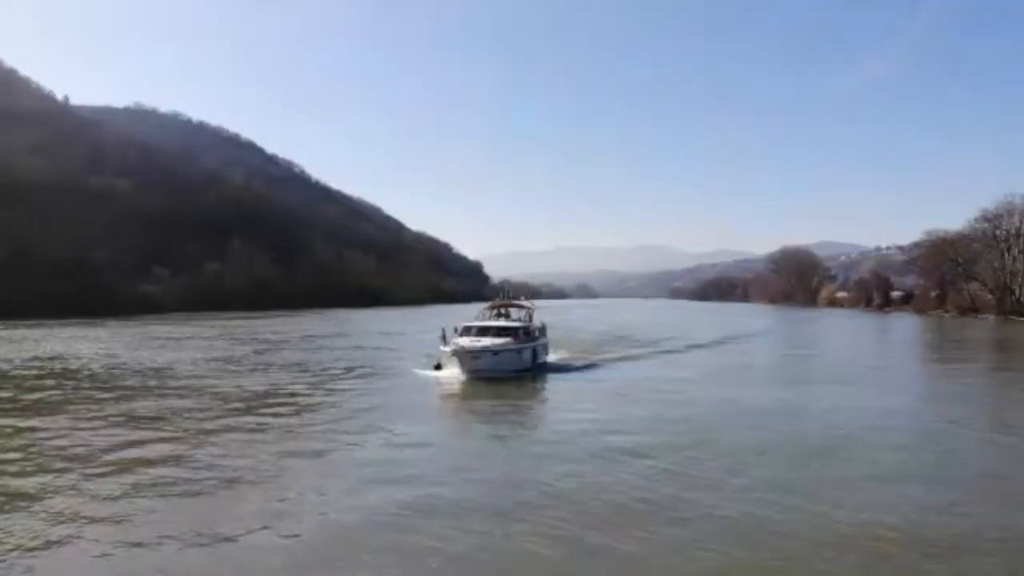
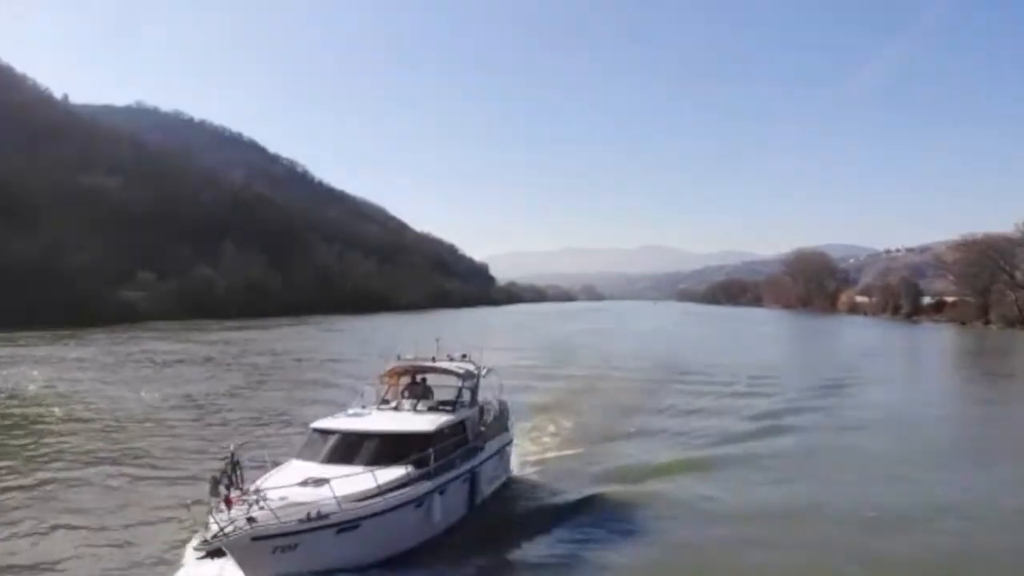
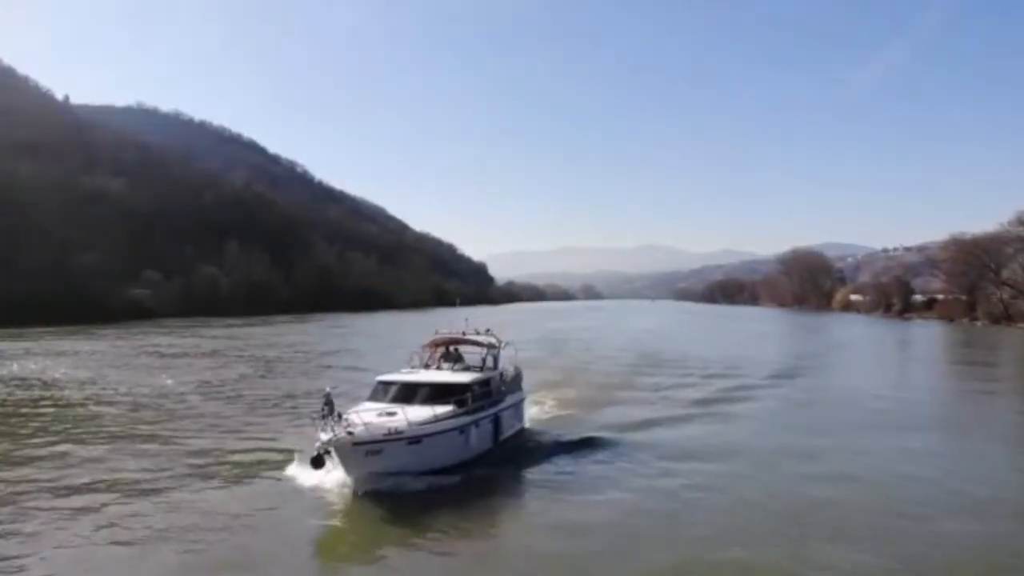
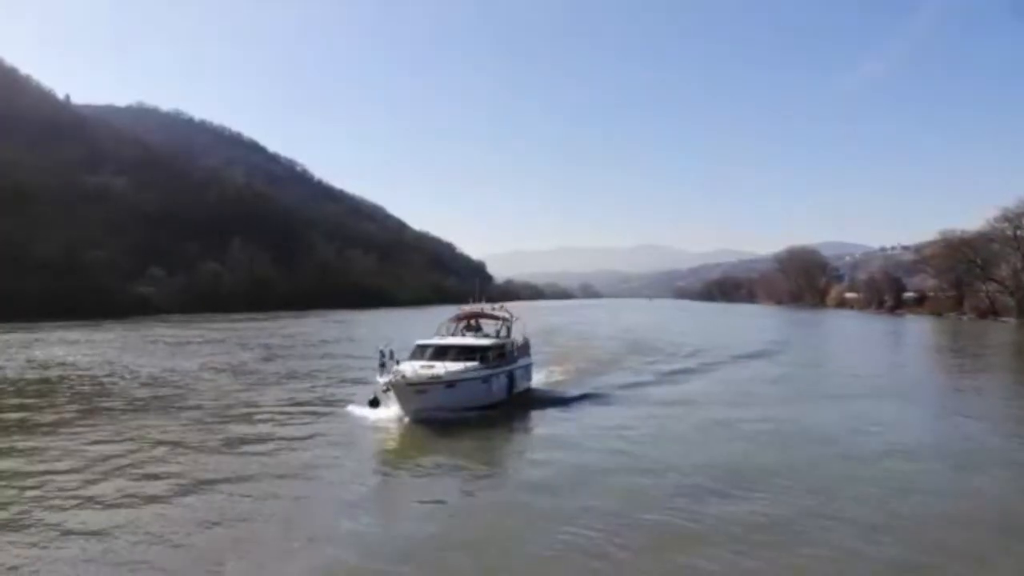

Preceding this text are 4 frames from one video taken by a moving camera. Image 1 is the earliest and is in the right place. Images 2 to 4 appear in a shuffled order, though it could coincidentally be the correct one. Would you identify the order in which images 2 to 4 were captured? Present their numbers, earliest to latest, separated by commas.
4, 3, 2
